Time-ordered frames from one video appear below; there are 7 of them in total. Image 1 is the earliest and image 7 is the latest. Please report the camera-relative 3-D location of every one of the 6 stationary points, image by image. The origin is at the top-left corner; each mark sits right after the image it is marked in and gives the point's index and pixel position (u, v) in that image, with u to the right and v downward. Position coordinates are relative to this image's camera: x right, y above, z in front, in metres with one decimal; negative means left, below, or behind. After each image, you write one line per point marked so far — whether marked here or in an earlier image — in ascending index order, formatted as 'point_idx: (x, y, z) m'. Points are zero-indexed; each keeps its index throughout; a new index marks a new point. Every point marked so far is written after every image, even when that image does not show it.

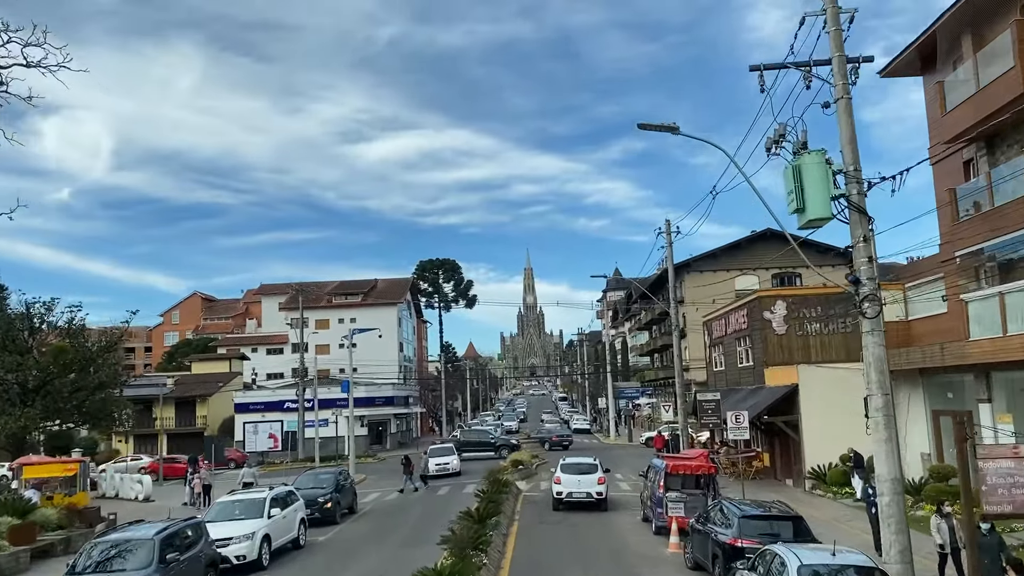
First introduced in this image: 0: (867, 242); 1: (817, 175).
0: (+4.9, +0.6, +12.2) m
1: (+4.2, +1.6, +12.2) m
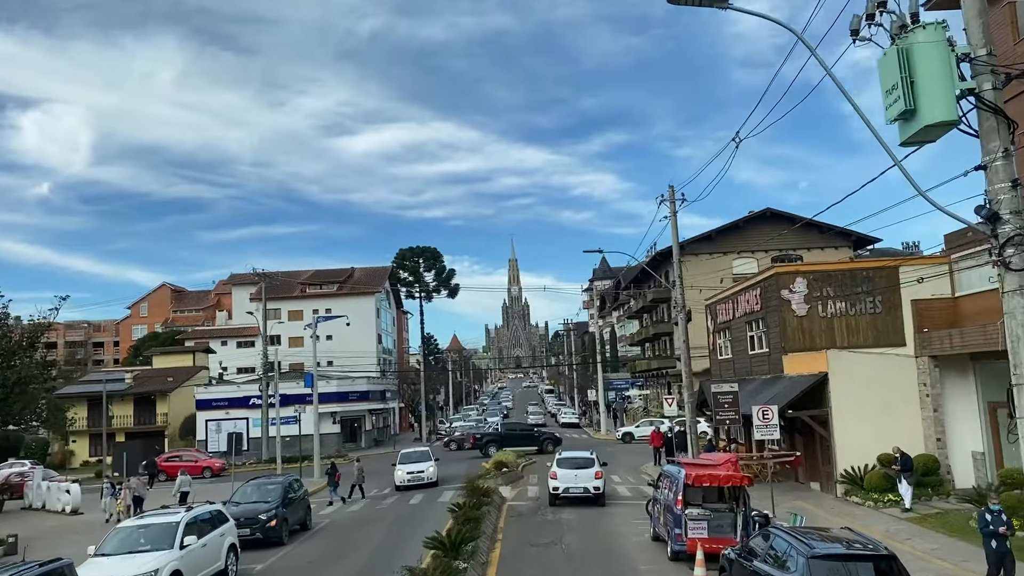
0: (+4.7, +1.2, +8.3) m
1: (+4.0, +2.1, +8.2) m
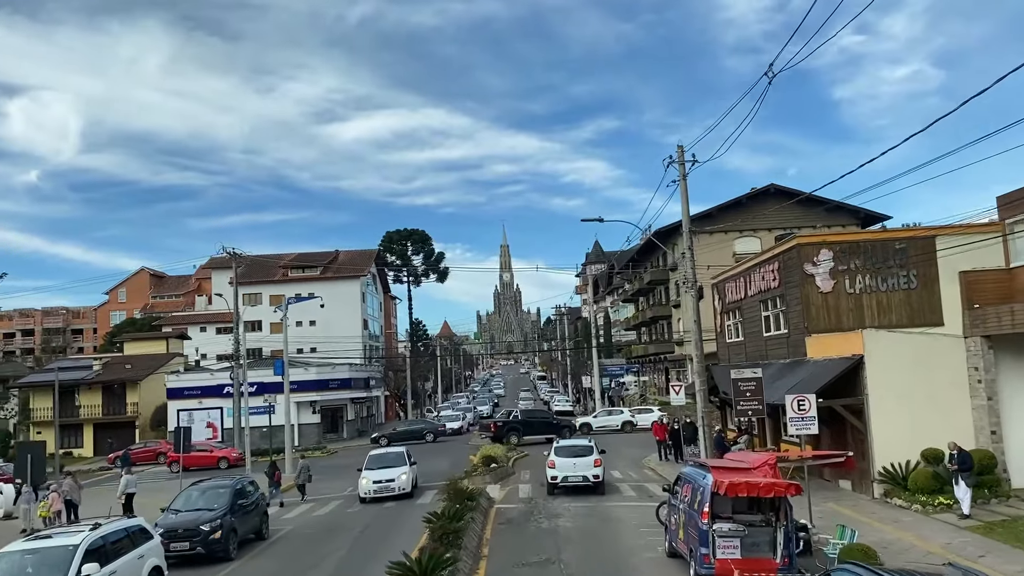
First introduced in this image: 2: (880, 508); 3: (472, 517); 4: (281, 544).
0: (+4.5, +1.7, +5.2) m
1: (+3.8, +2.6, +5.2) m
2: (+7.7, -4.6, +18.4) m
3: (-0.8, -4.6, +17.8) m
4: (-5.0, -5.5, +18.8) m
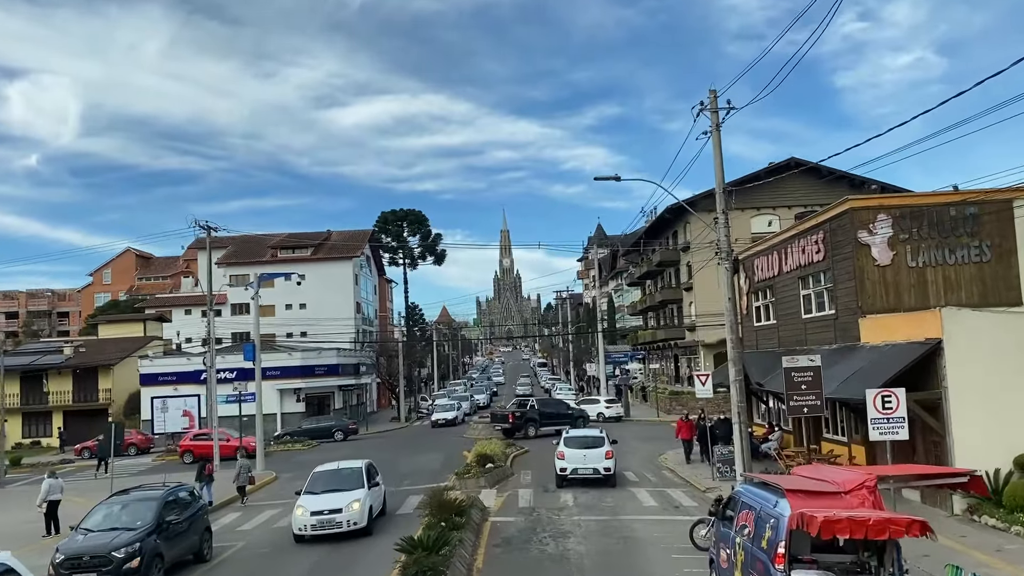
0: (+4.5, +2.0, +1.6) m
1: (+3.8, +2.9, +1.5) m
2: (+7.7, -4.1, +14.8) m
3: (-0.8, -4.0, +14.3) m
4: (-5.0, -4.9, +15.3) m
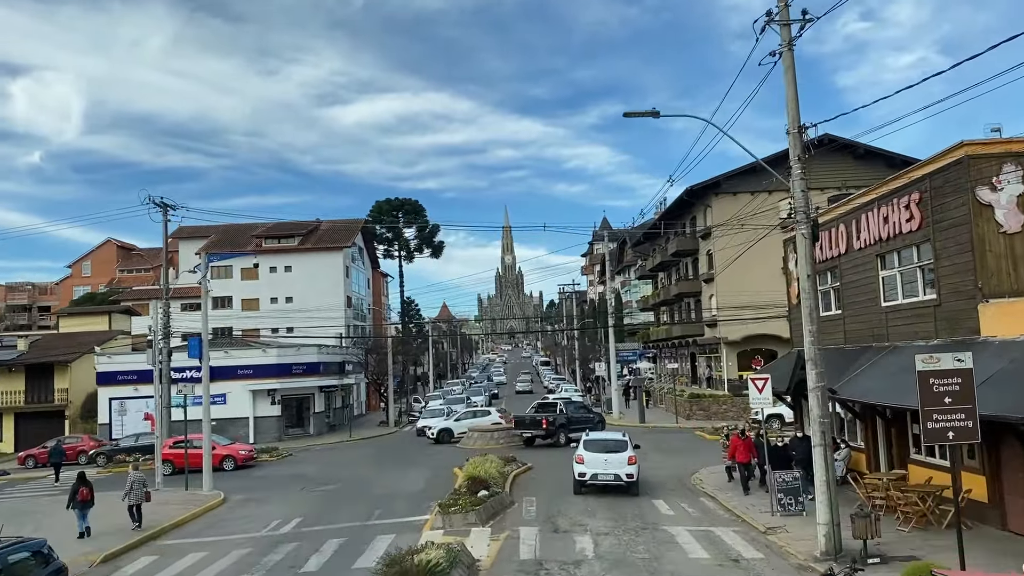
0: (+4.5, +2.4, -3.5) m
1: (+3.8, +3.3, -3.6) m
2: (+7.6, -3.7, +9.8) m
3: (-0.9, -3.6, +9.2) m
4: (-5.0, -4.4, +10.2) m
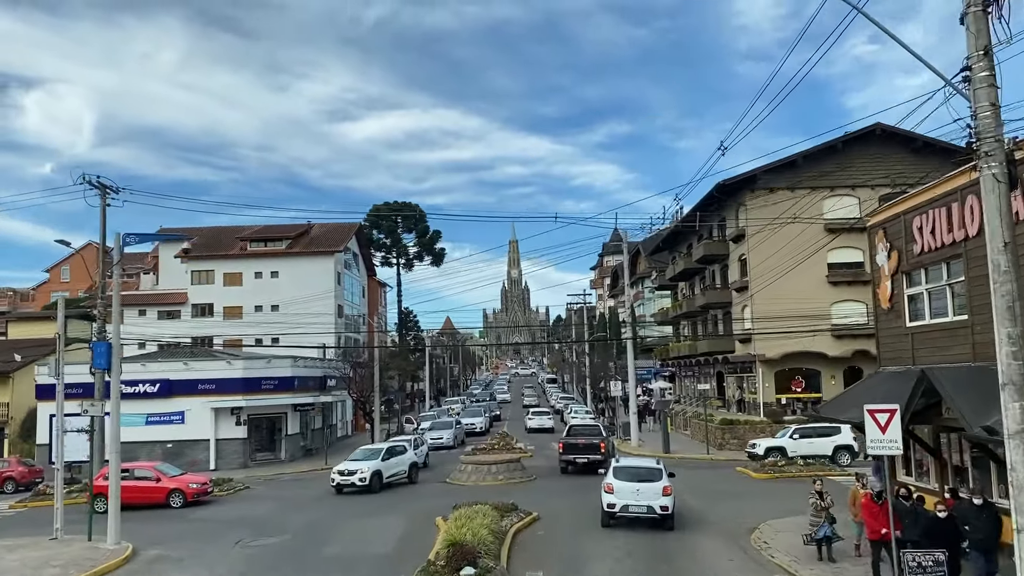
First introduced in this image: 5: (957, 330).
0: (+4.4, +3.0, -9.1) m
1: (+3.7, +3.9, -9.2) m
2: (+7.6, -3.4, +4.0) m
3: (-0.9, -3.2, +3.5) m
4: (-5.1, -4.0, +4.5) m
5: (+7.7, -0.8, +15.5) m
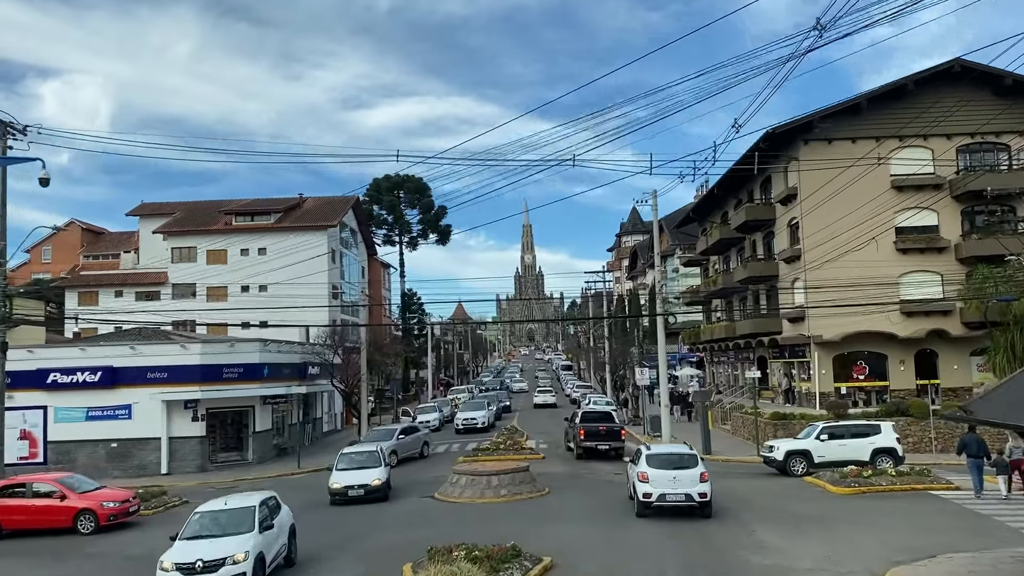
0: (+3.9, +3.4, -15.3) m
1: (+3.2, +4.4, -15.3) m
2: (+7.3, -2.7, -2.1) m
3: (-1.2, -2.6, -2.5) m
4: (-5.3, -3.4, -1.3) m
5: (+7.7, 0.0, +9.4) m
